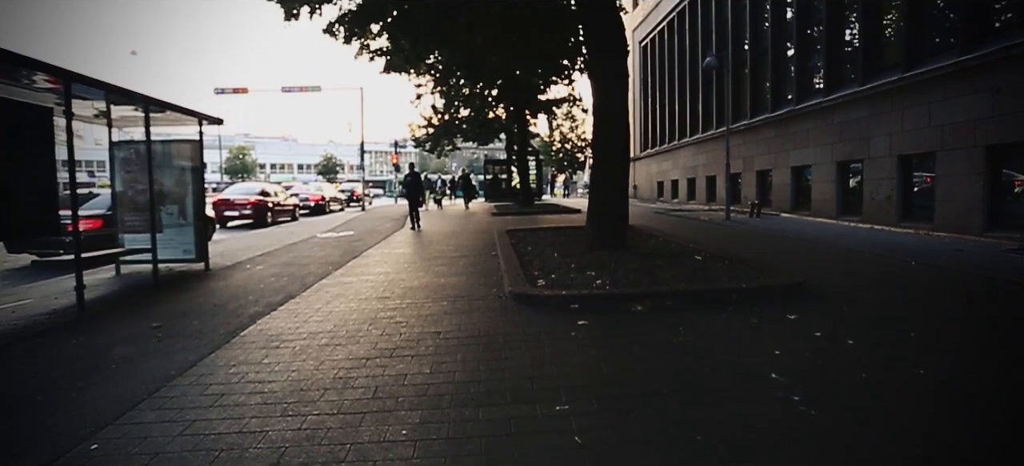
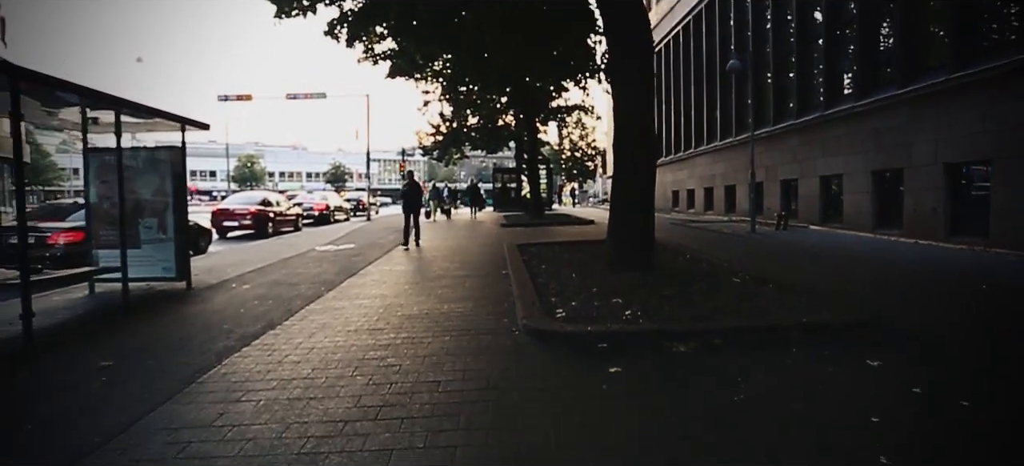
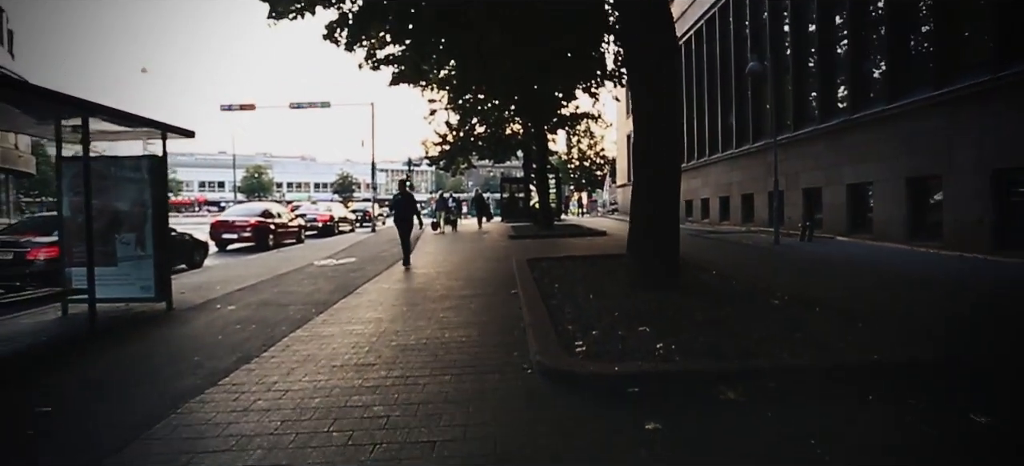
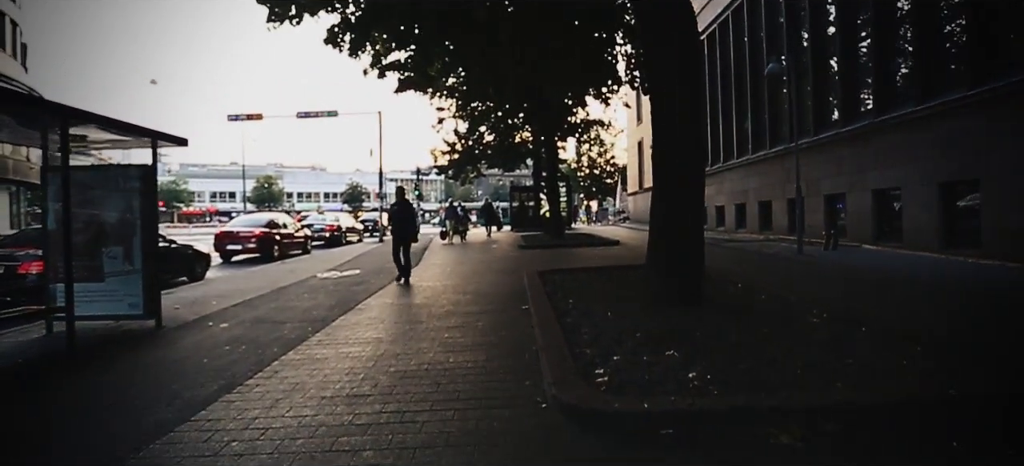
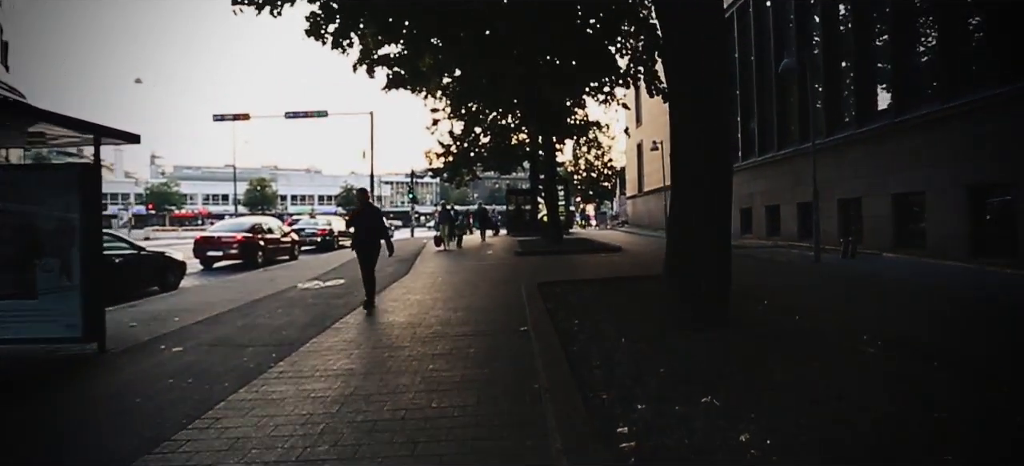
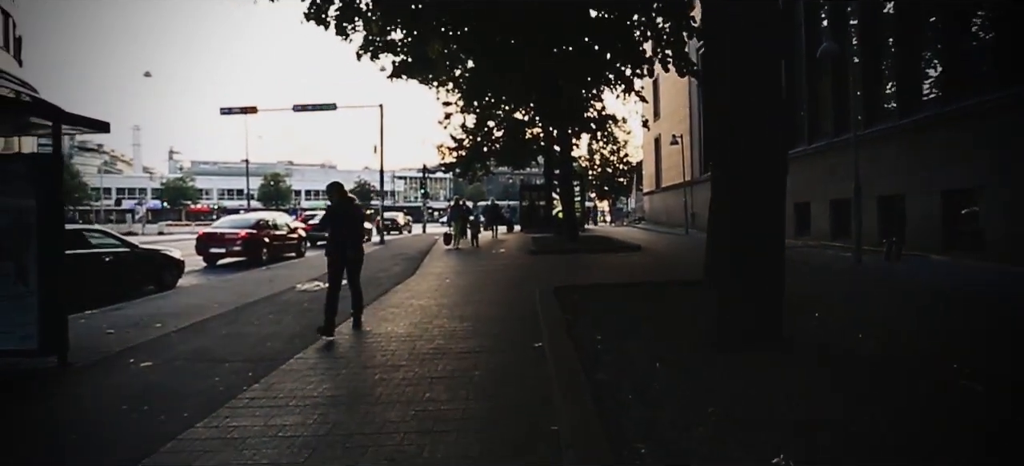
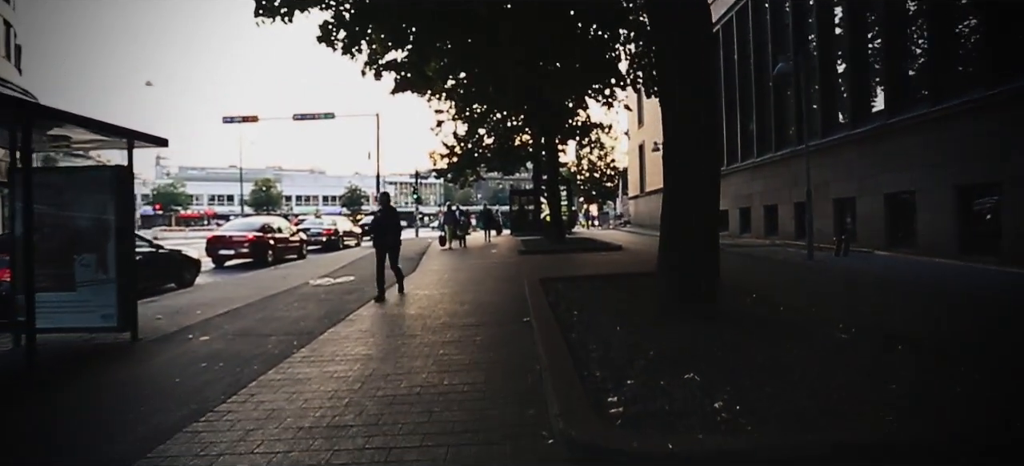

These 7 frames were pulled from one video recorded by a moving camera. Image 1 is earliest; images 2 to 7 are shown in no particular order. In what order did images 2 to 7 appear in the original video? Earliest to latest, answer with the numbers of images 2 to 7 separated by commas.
2, 3, 4, 7, 5, 6
